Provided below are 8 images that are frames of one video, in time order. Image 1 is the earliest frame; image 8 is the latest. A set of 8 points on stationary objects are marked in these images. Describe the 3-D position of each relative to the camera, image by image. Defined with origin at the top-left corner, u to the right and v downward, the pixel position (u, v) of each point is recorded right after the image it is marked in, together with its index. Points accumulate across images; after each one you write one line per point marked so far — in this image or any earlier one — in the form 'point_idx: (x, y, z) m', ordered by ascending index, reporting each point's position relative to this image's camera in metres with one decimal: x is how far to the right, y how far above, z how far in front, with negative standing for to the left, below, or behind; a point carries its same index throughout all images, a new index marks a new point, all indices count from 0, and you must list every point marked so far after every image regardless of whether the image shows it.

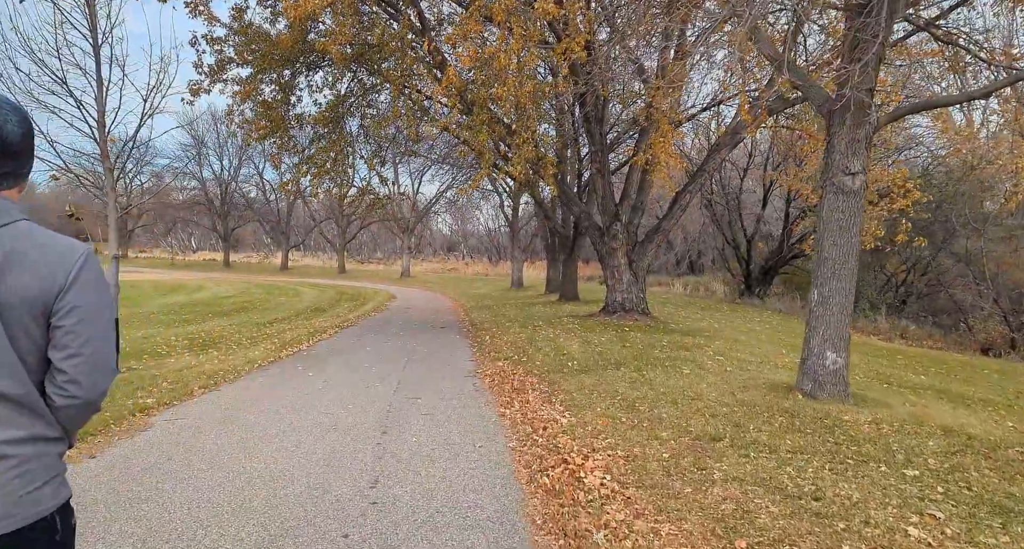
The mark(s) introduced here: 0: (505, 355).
0: (-0.1, -1.3, +10.1) m
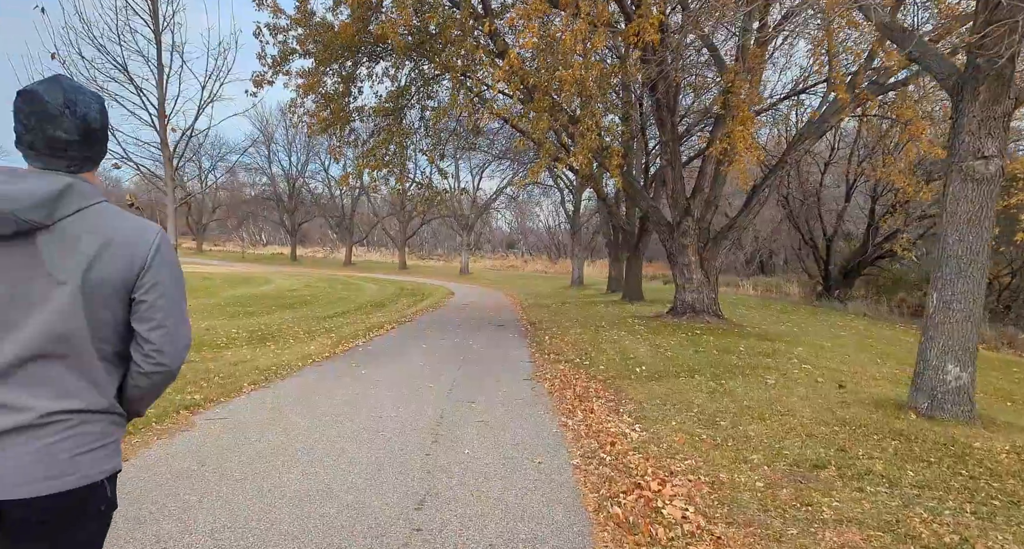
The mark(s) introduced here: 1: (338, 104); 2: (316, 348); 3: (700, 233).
0: (+0.8, -1.2, +9.5) m
1: (-4.1, +4.1, +15.3) m
2: (-3.3, -1.3, +10.9) m
3: (+4.0, +0.9, +13.7) m
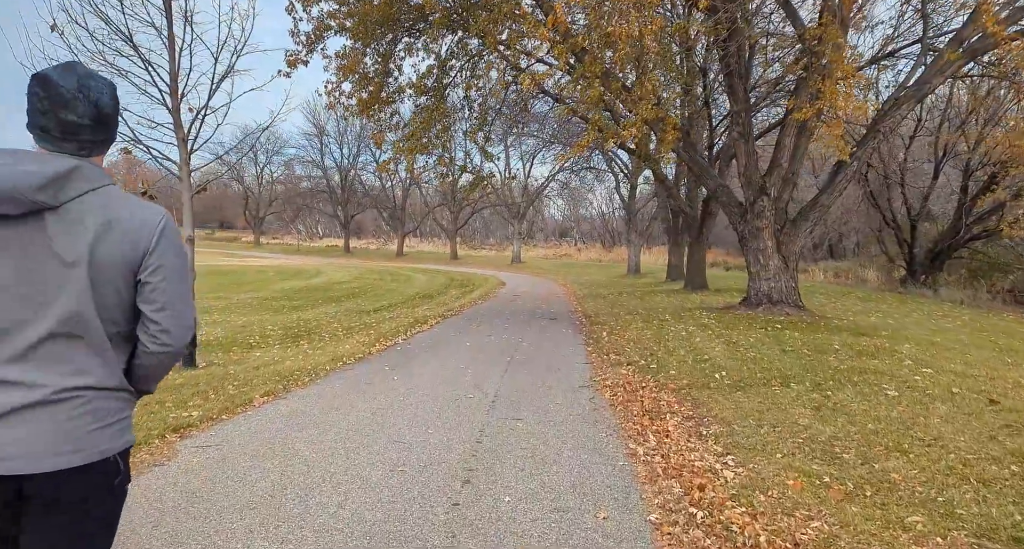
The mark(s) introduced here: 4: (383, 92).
0: (+1.5, -1.1, +8.2) m
1: (-3.0, +4.2, +14.4) m
2: (-2.5, -1.1, +10.0) m
3: (+5.0, +1.1, +12.2) m
4: (-2.9, +4.1, +14.7) m
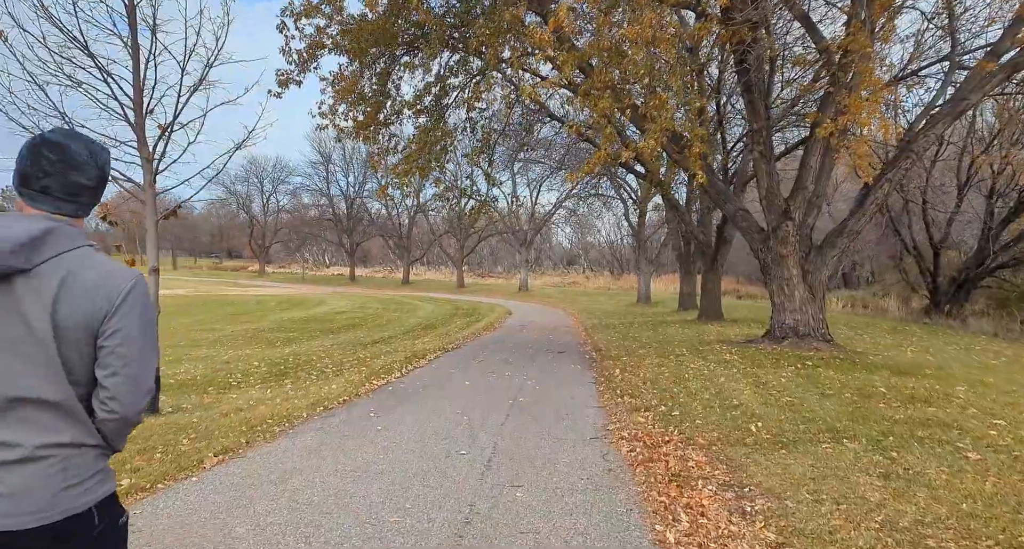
0: (+1.5, -1.4, +7.3) m
1: (-2.9, +3.6, +13.7) m
2: (-2.4, -1.6, +9.0) m
3: (+5.0, +0.6, +11.2) m
4: (-2.8, +3.5, +14.0) m
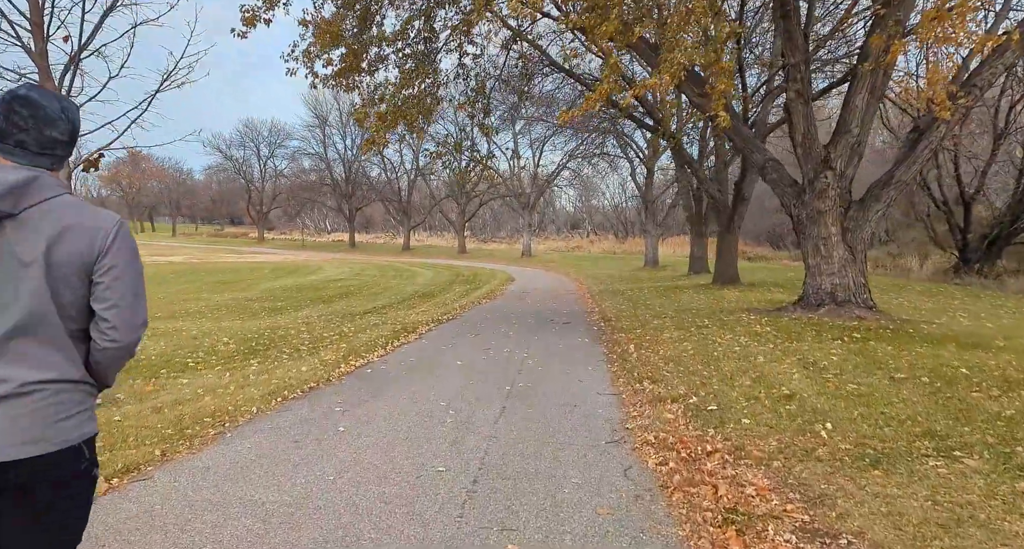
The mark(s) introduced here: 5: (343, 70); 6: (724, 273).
0: (+1.5, -1.1, +5.9) m
1: (-3.0, +4.3, +12.1) m
2: (-2.4, -1.2, +7.7) m
3: (+5.0, +1.2, +9.8) m
4: (-2.9, +4.1, +12.4) m
5: (-3.2, +3.9, +12.3) m
6: (+5.9, 0.0, +18.0) m
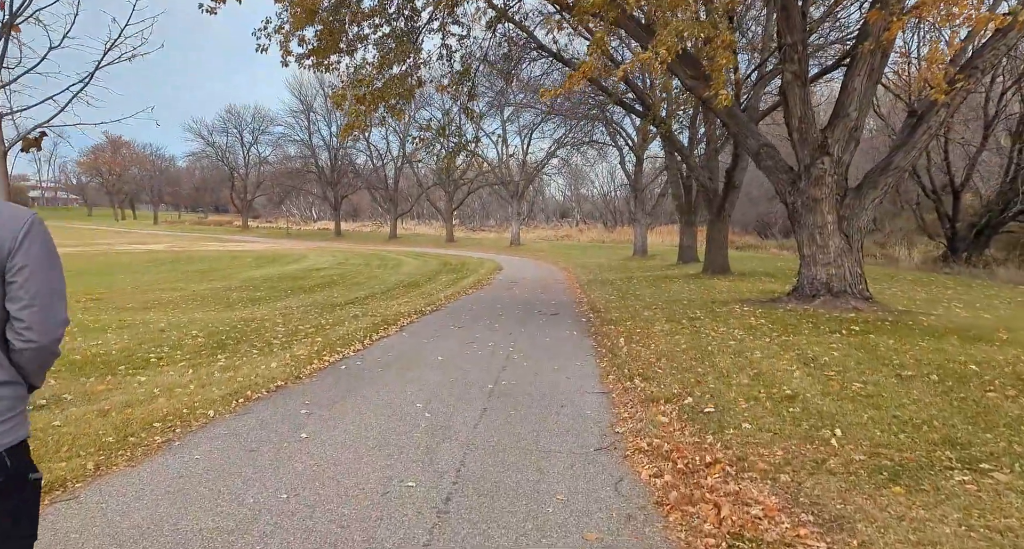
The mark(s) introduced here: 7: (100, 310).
0: (+1.3, -1.0, +5.6) m
1: (-3.2, +4.4, +11.5) m
2: (-2.6, -1.1, +7.3) m
3: (+4.8, +1.4, +9.4) m
4: (-3.2, +4.3, +11.8) m
5: (-3.5, +4.1, +11.7) m
6: (+5.5, +0.3, +17.6) m
7: (-9.2, -0.8, +14.6) m
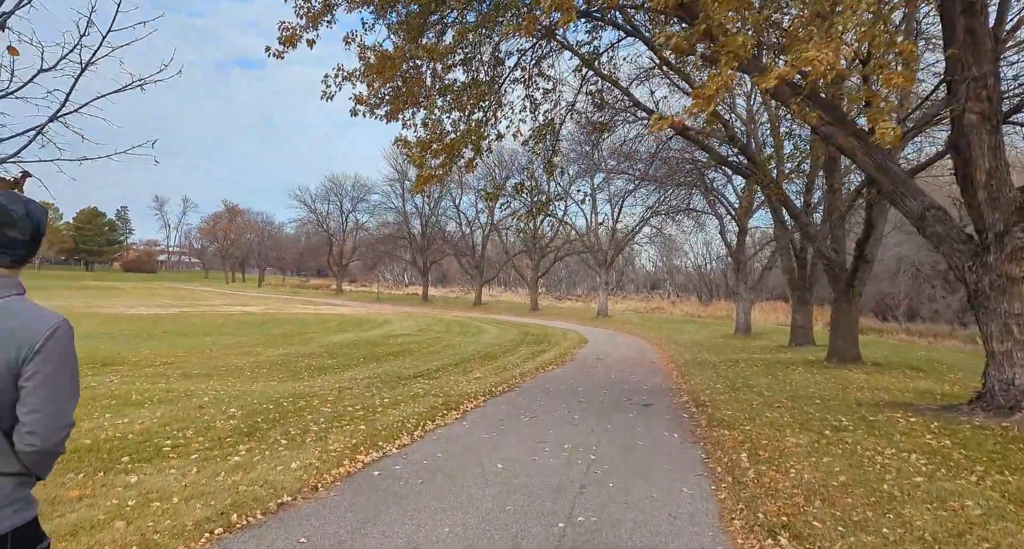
0: (+1.8, -1.6, +3.5) m
1: (-1.7, +3.3, +10.5) m
2: (-1.9, -1.7, +5.7) m
3: (+5.8, +0.3, +7.1) m
4: (-1.6, +3.1, +10.8) m
5: (-1.9, +2.9, +10.7) m
6: (+7.6, -1.7, +14.9) m
7: (-7.5, -2.1, +13.8) m
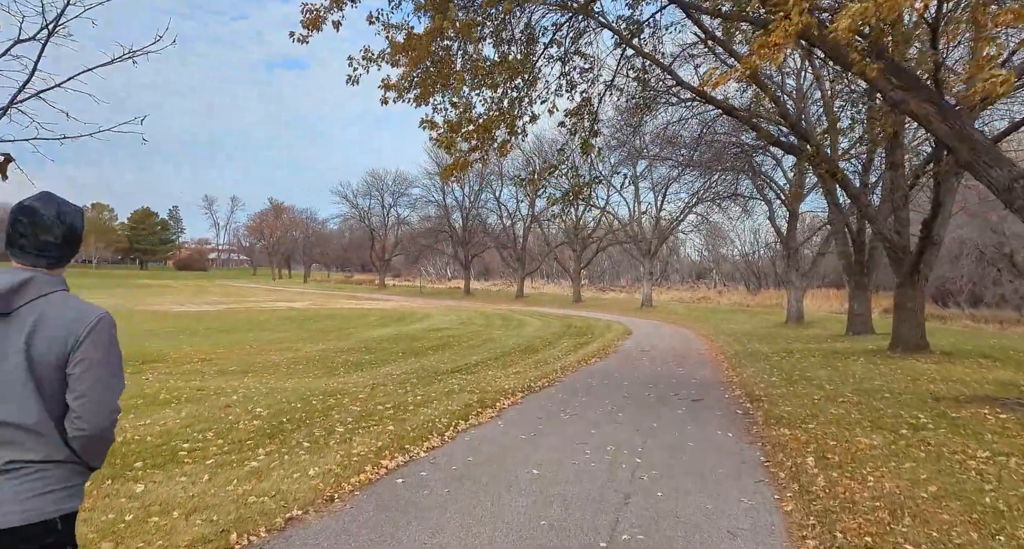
0: (+1.9, -1.5, +2.8) m
1: (-1.2, +3.4, +10.0) m
2: (-1.6, -1.7, +5.2) m
3: (+6.1, +0.5, +6.1) m
4: (-1.1, +3.3, +10.3) m
5: (-1.4, +3.0, +10.2) m
6: (+8.5, -1.3, +13.8) m
7: (-6.6, -2.1, +13.7) m
